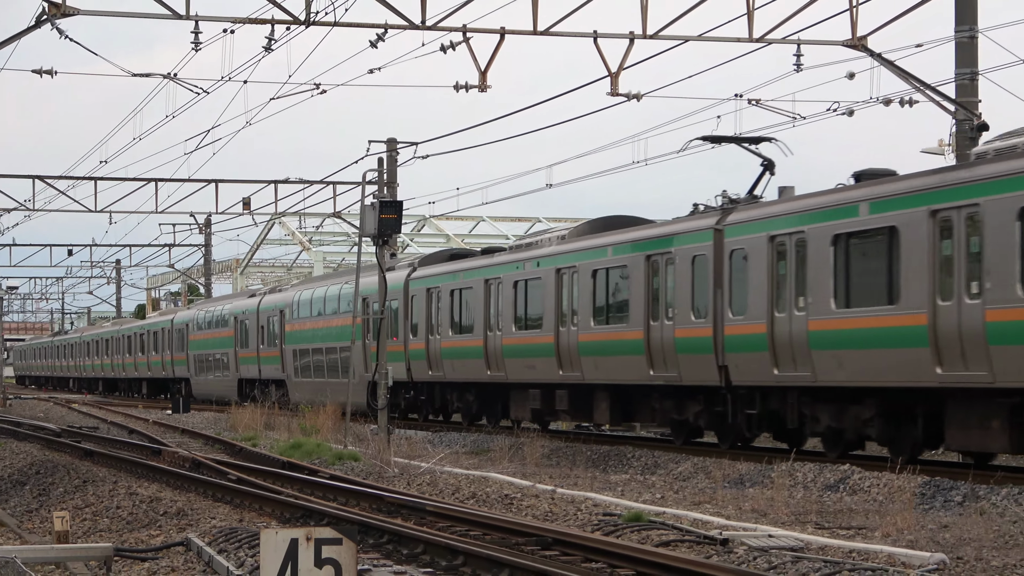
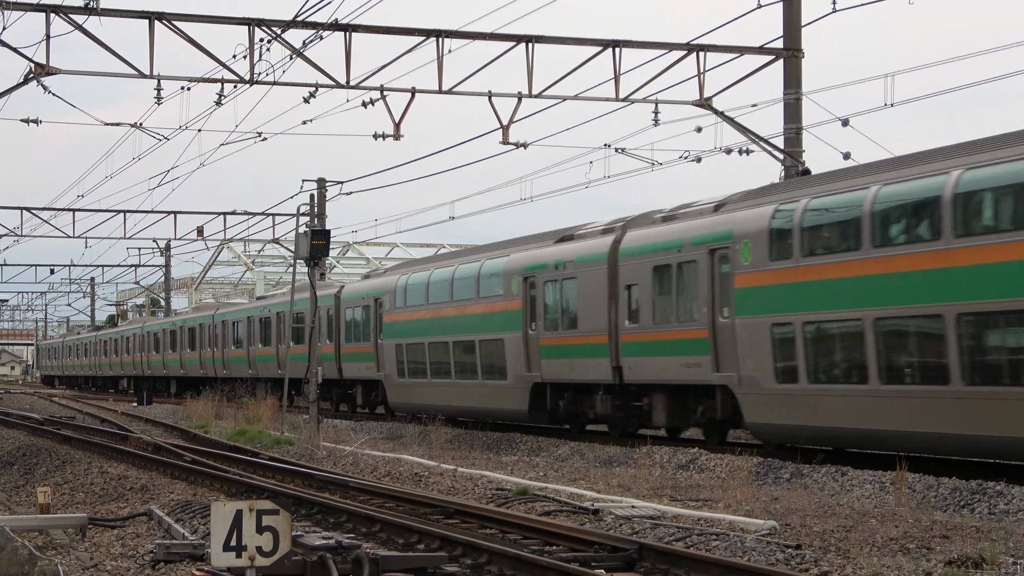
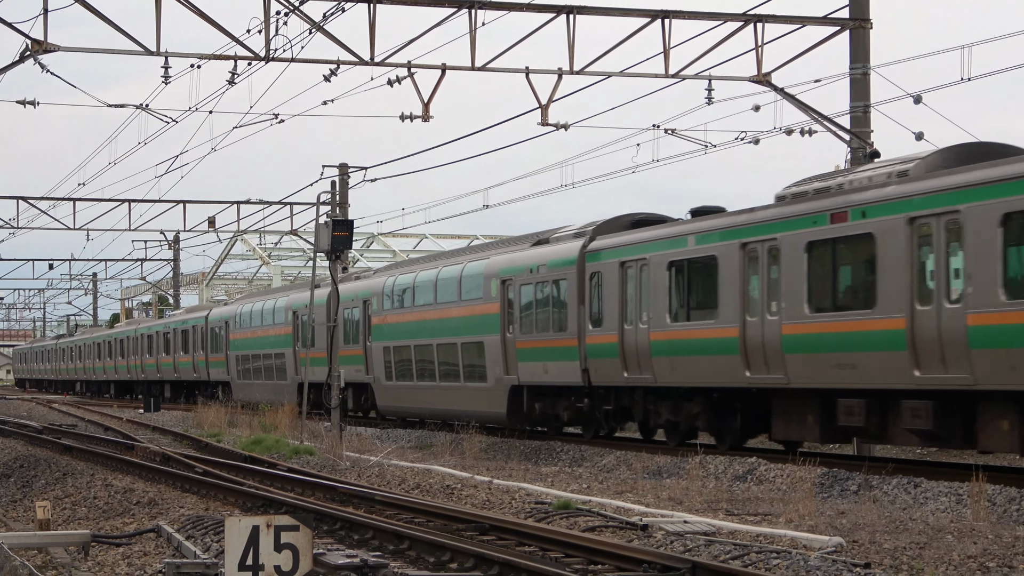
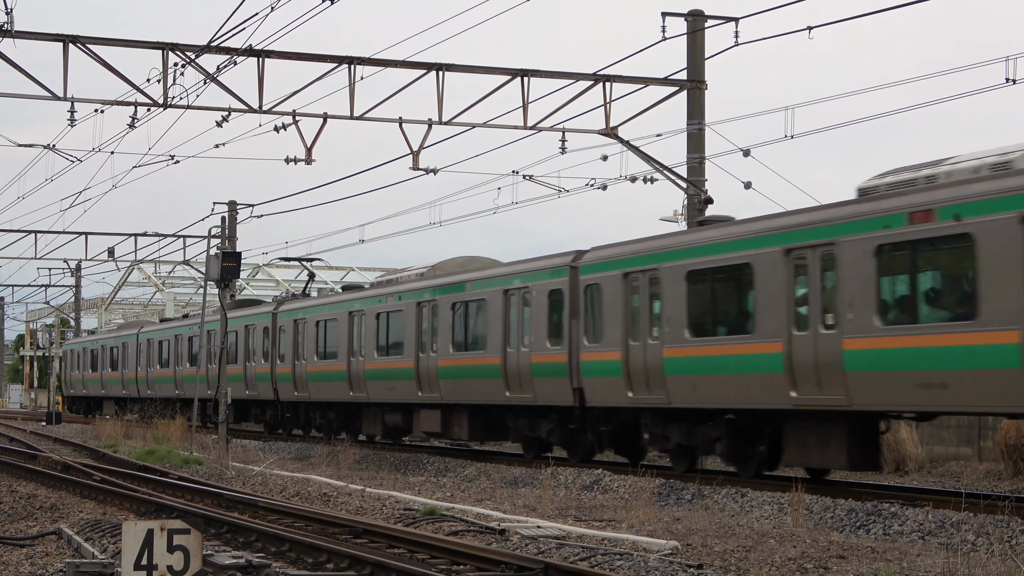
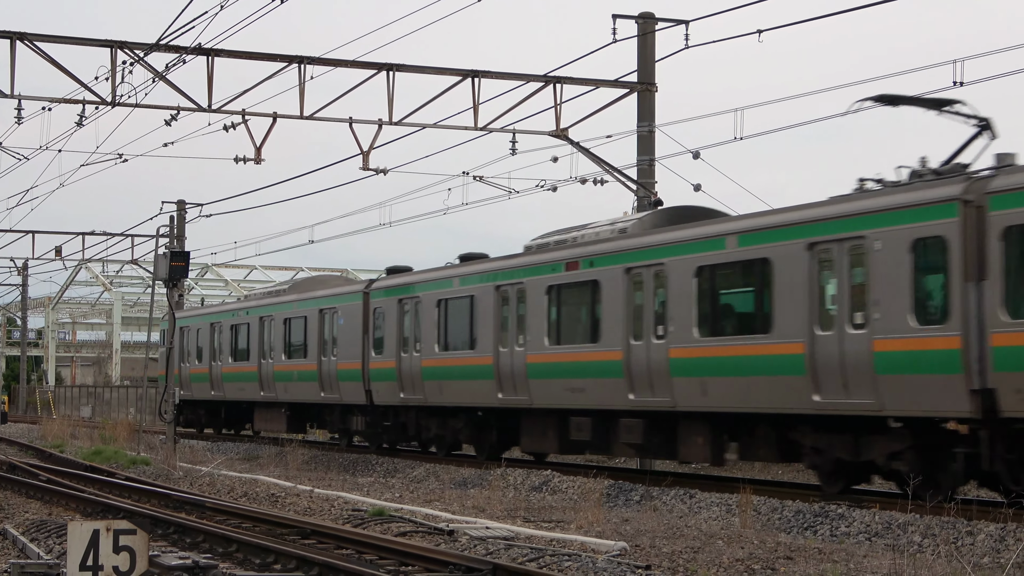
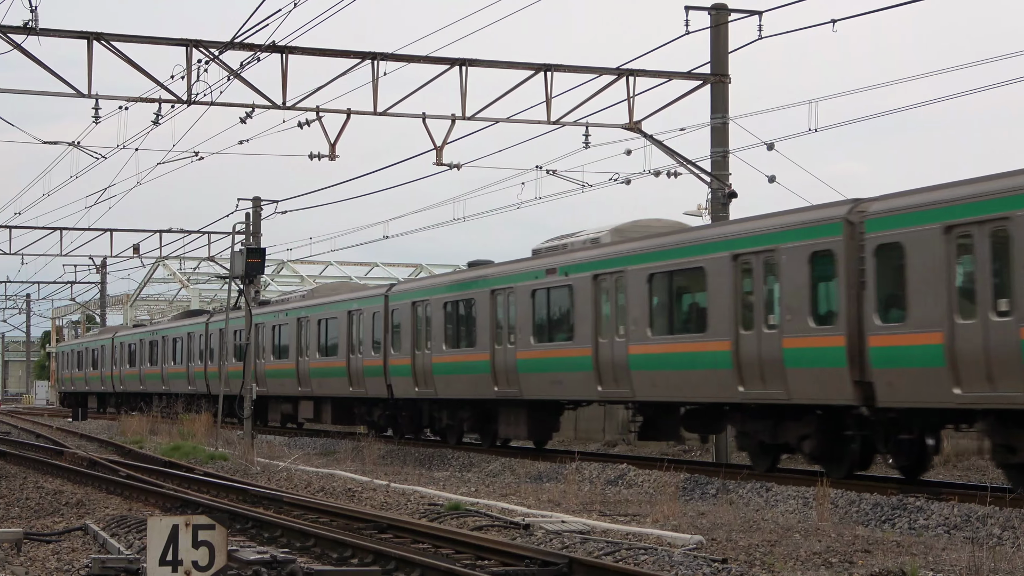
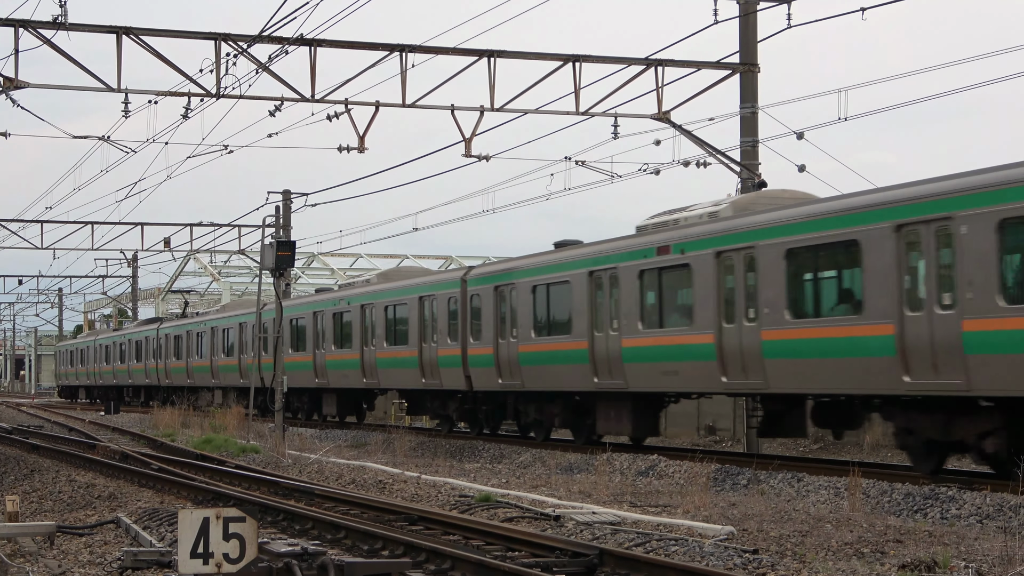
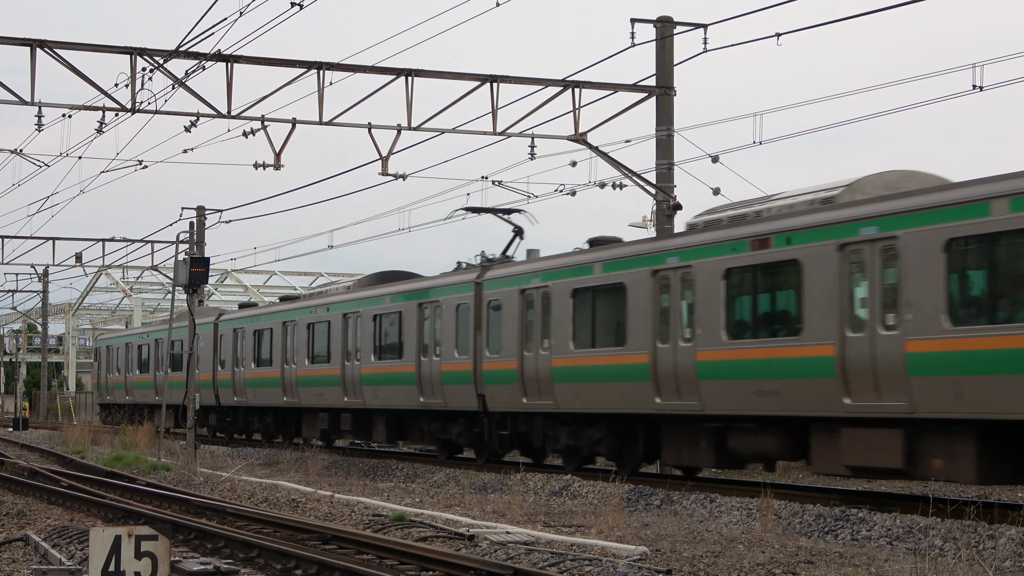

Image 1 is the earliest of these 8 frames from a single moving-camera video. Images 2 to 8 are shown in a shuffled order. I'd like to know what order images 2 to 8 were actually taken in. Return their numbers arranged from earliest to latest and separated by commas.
3, 2, 7, 6, 4, 8, 5
